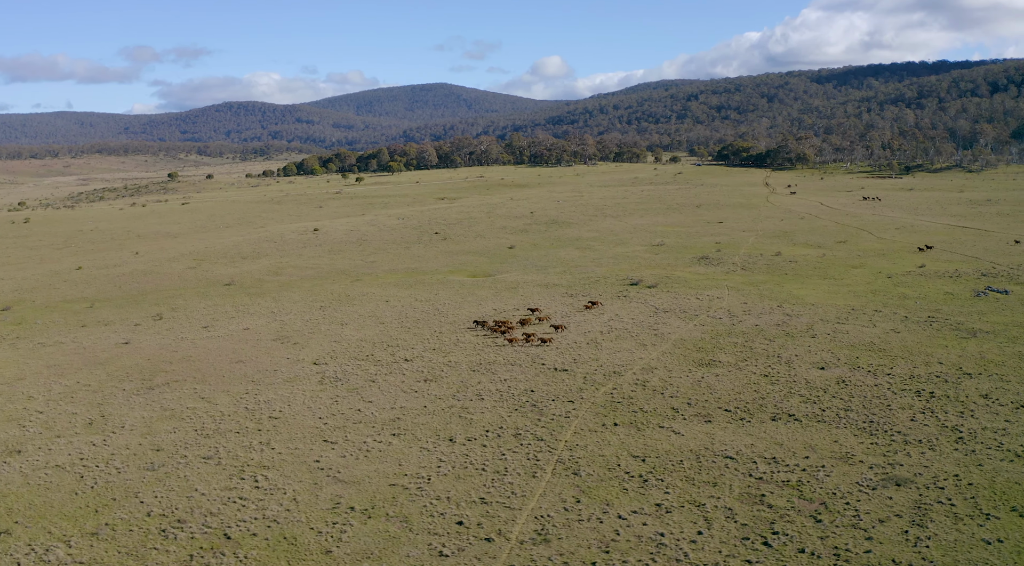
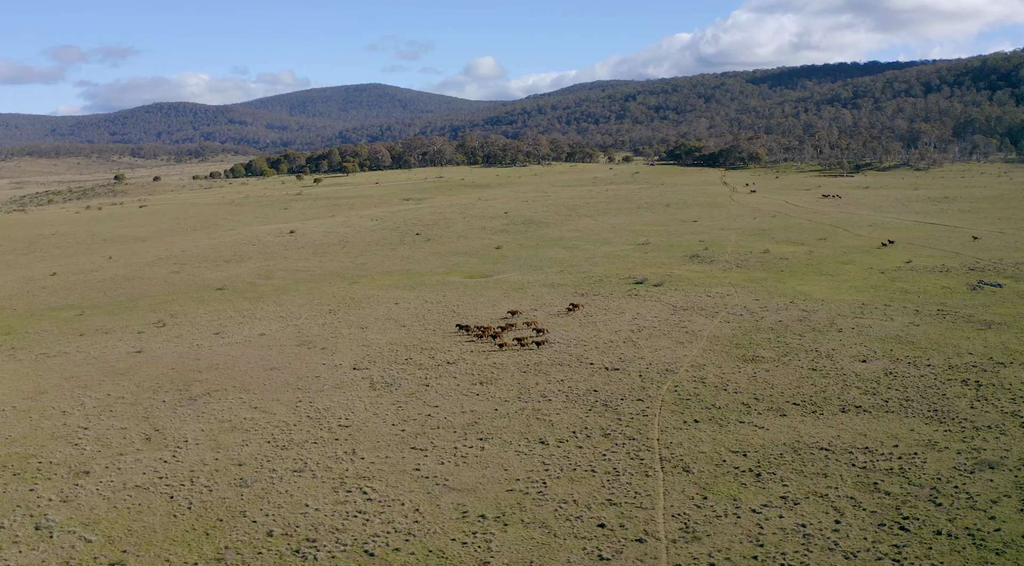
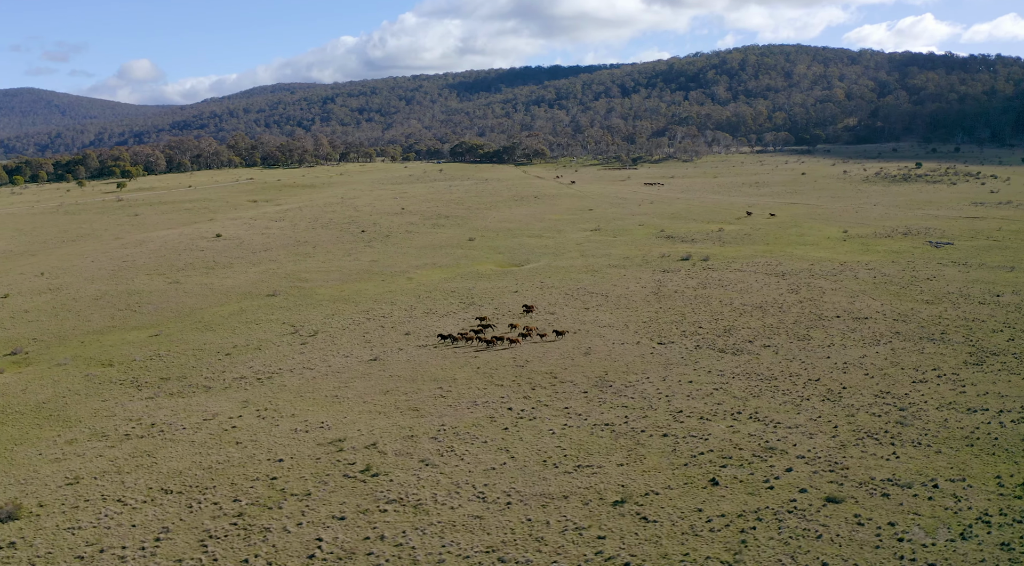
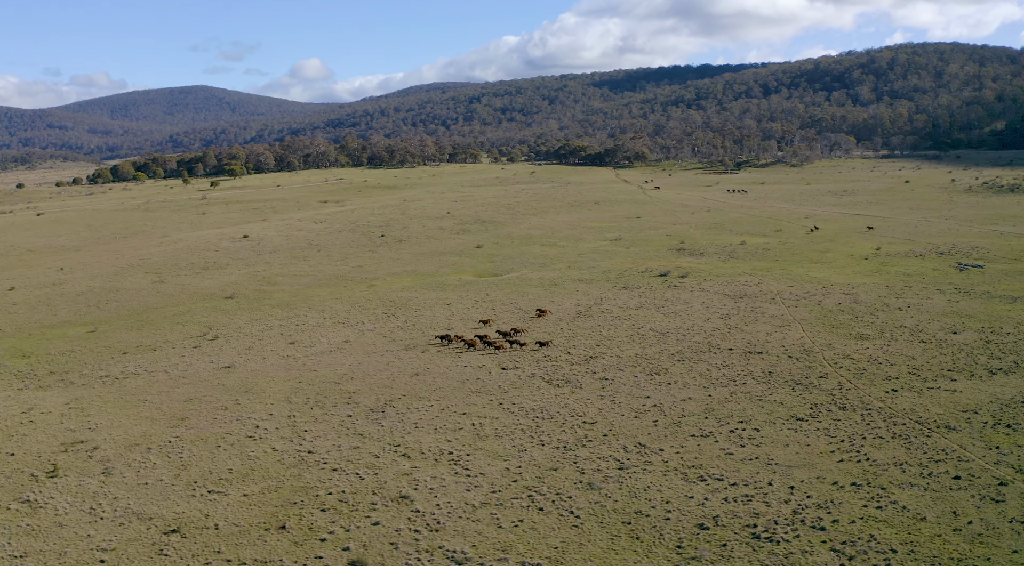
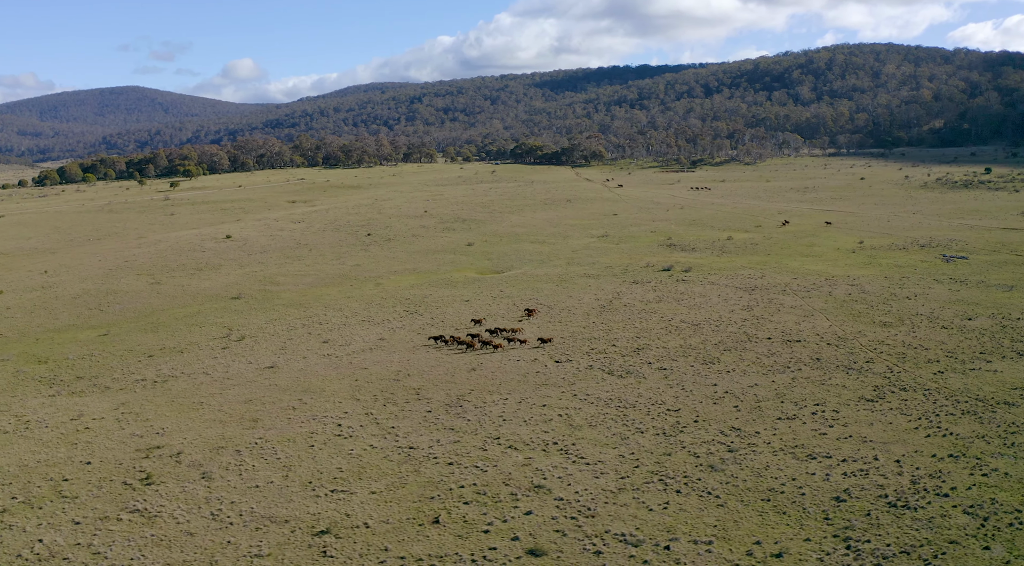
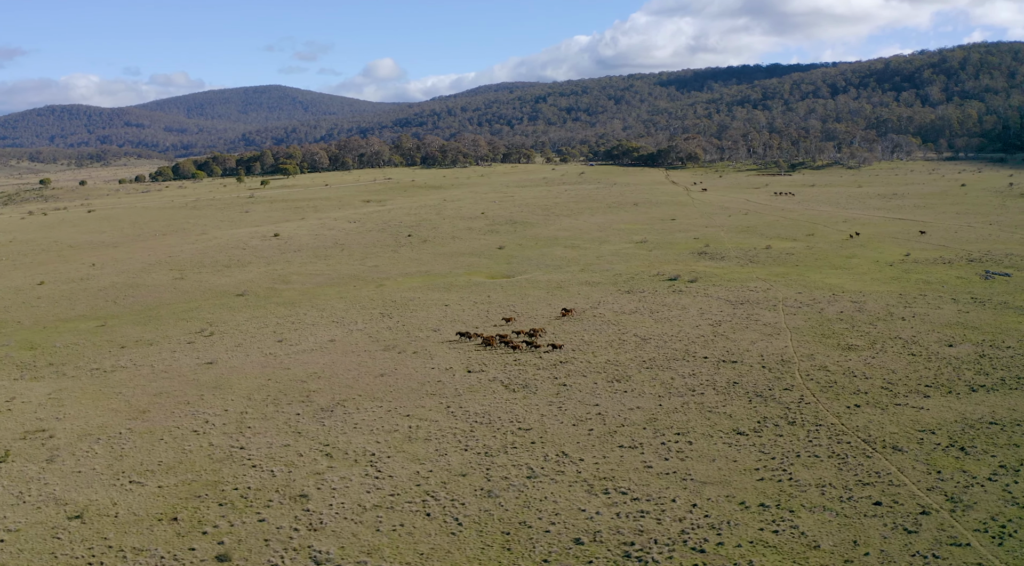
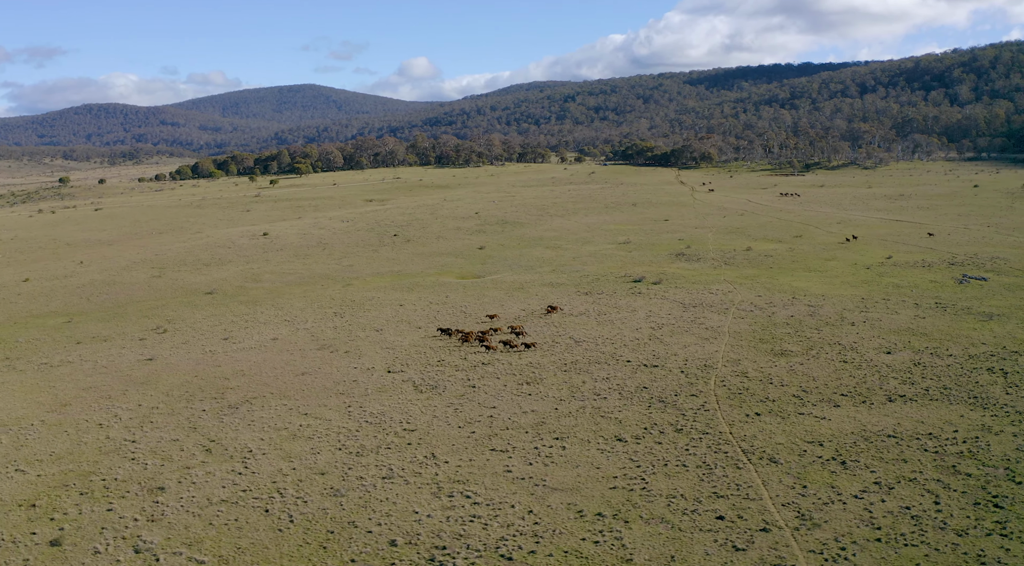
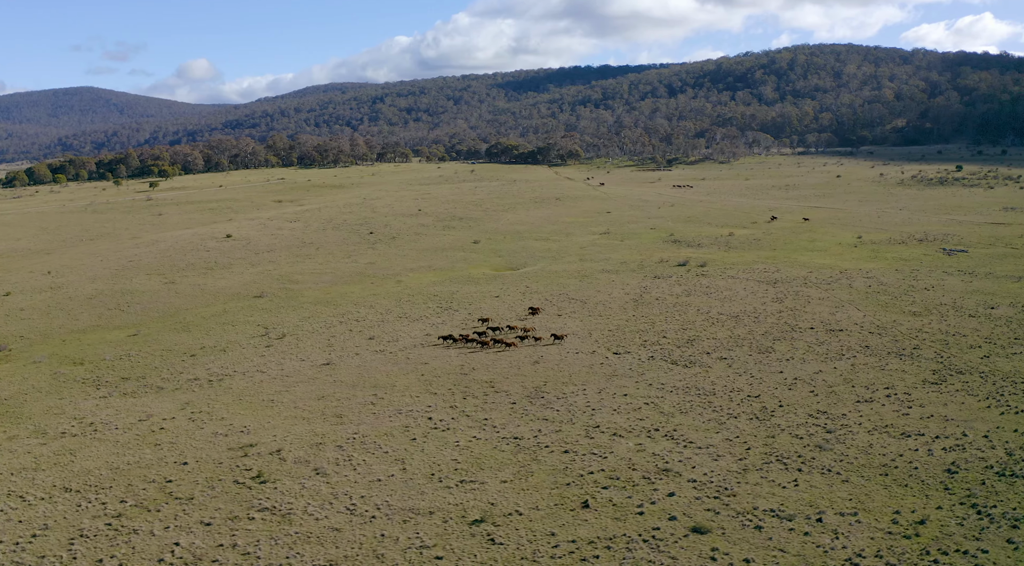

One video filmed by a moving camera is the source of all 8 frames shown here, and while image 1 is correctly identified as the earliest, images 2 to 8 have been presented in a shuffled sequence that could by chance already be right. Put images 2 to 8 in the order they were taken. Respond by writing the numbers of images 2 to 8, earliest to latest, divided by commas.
2, 7, 6, 4, 5, 8, 3
